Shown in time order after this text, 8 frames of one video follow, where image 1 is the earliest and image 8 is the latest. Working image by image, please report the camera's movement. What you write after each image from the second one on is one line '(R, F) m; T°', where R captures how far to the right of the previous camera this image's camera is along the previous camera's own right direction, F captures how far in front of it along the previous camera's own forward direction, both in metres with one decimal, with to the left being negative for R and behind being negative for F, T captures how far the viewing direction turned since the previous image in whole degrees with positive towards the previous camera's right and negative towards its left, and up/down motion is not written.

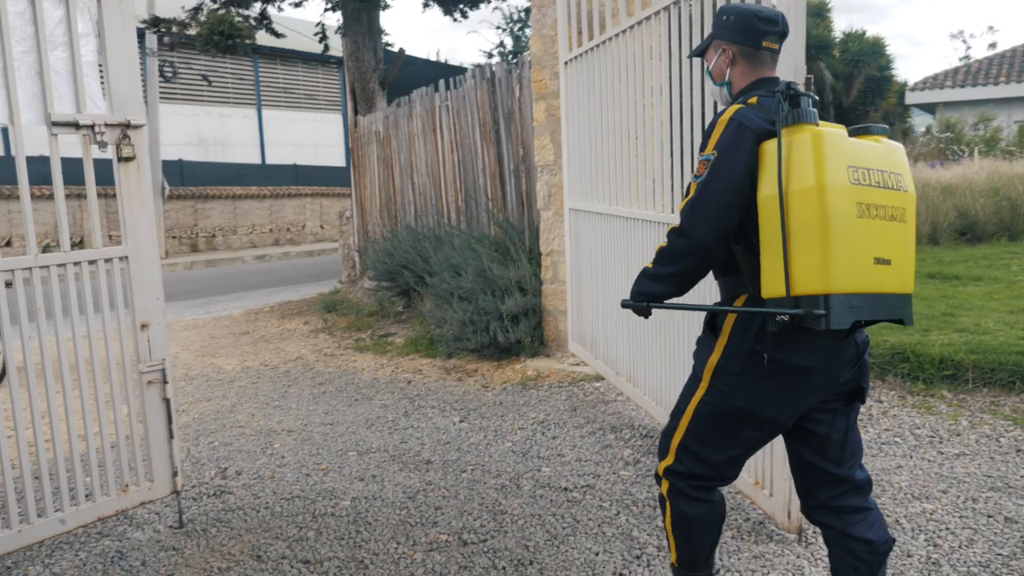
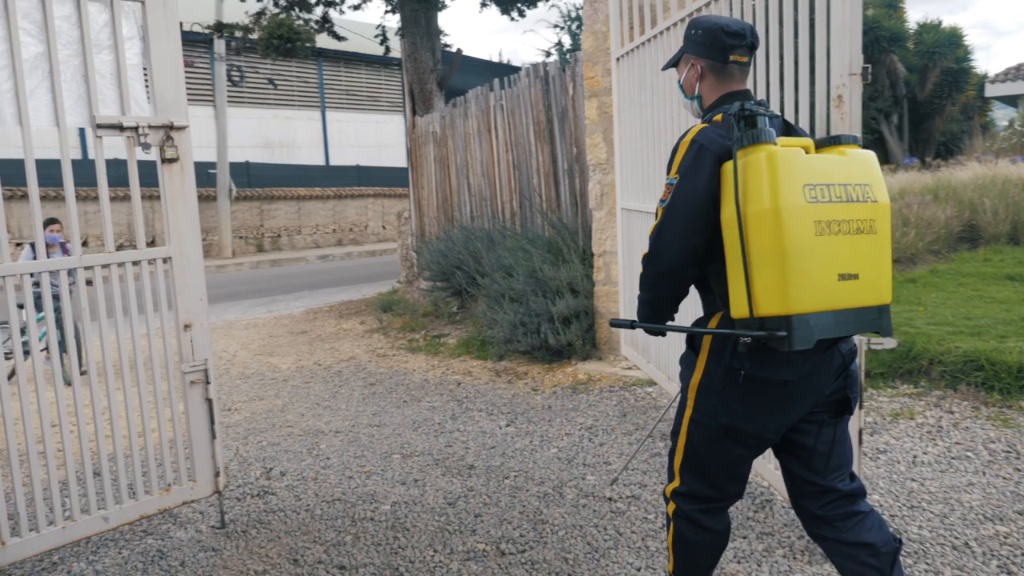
(+0.1, +0.1) m; -4°
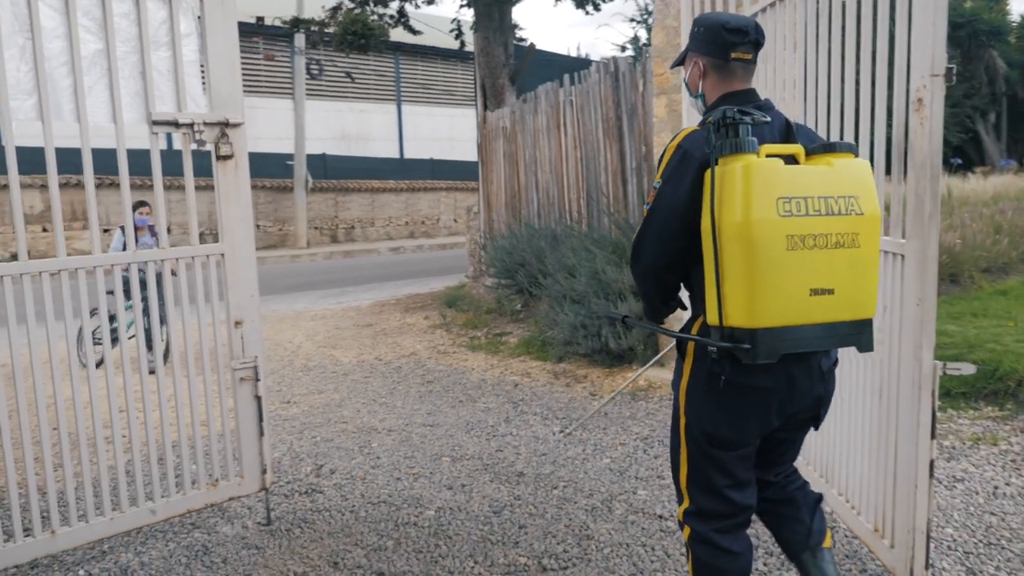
(+0.1, +0.1) m; -5°
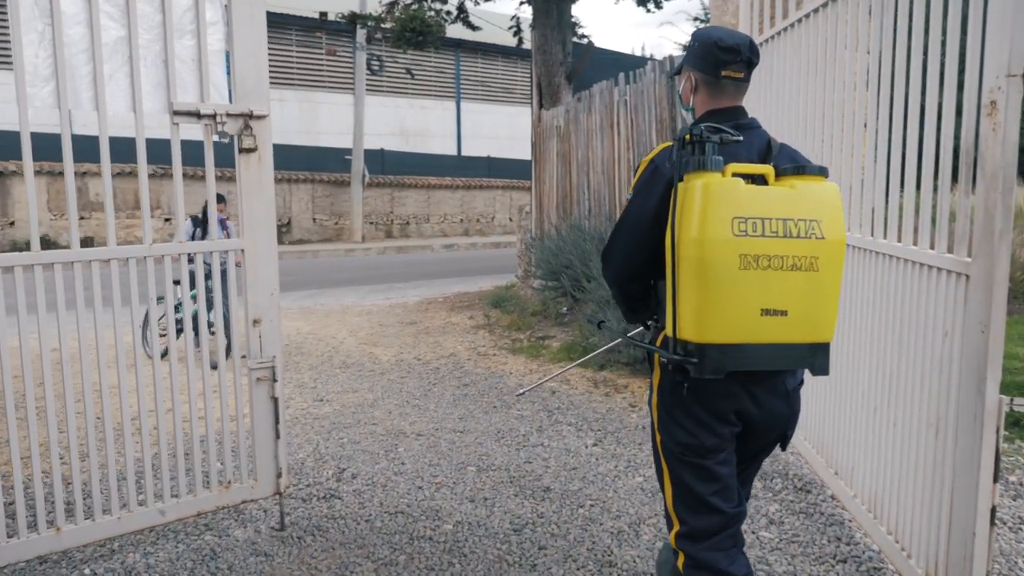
(+0.1, +0.2) m; -4°
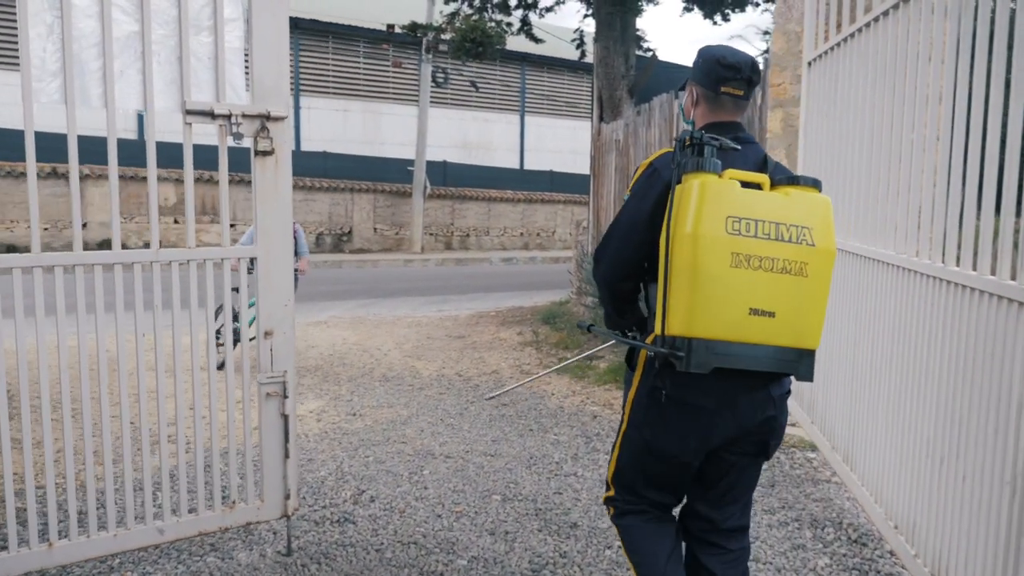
(+0.1, +0.3) m; -4°
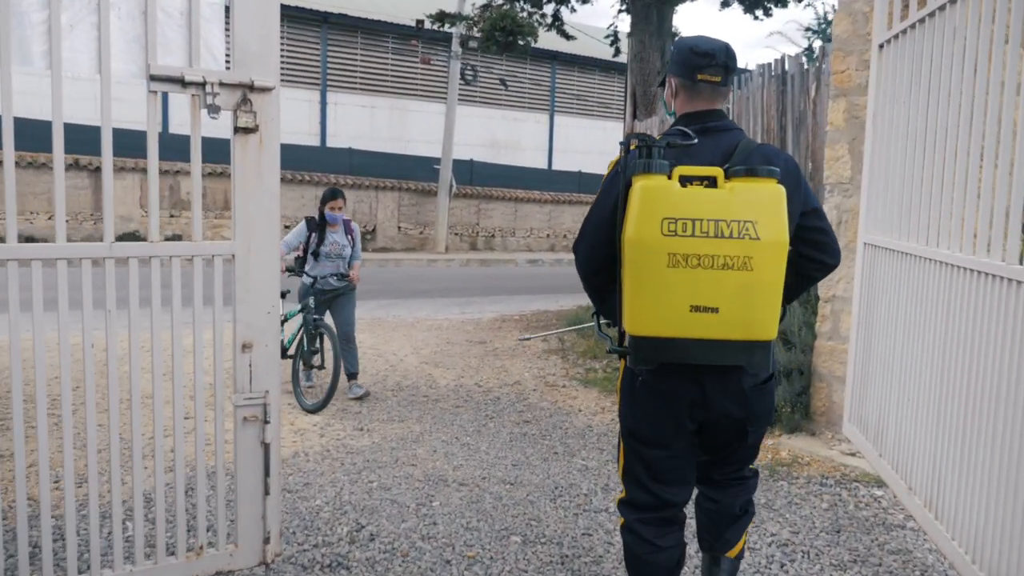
(0.0, +0.6) m; -2°
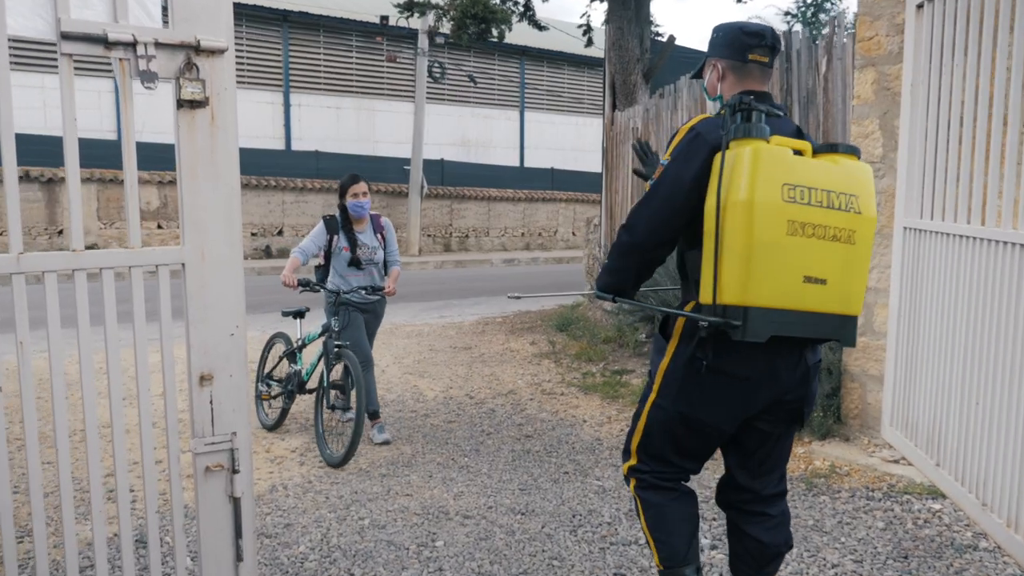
(-0.1, +0.5) m; +2°
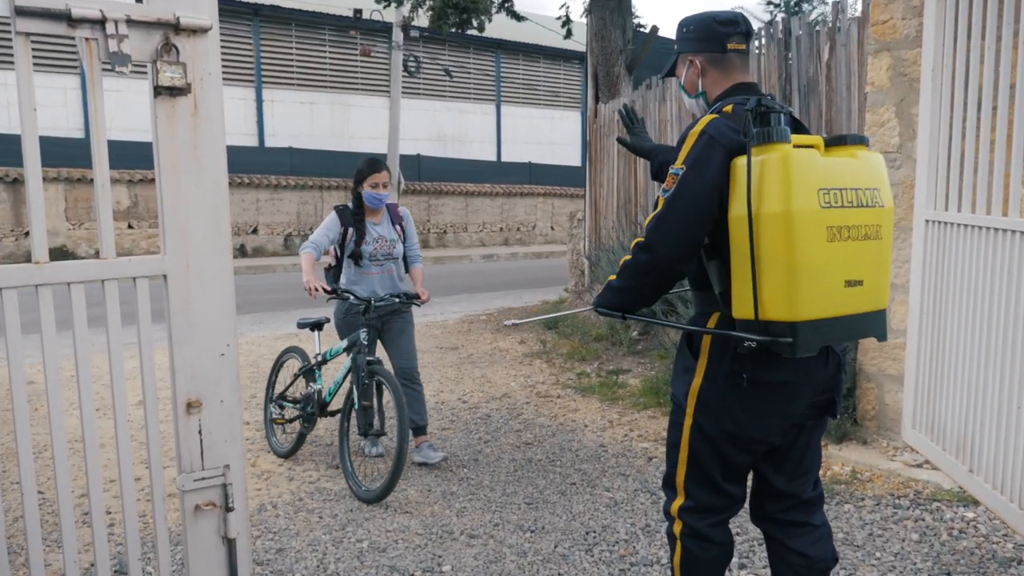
(-0.1, +0.3) m; +2°
